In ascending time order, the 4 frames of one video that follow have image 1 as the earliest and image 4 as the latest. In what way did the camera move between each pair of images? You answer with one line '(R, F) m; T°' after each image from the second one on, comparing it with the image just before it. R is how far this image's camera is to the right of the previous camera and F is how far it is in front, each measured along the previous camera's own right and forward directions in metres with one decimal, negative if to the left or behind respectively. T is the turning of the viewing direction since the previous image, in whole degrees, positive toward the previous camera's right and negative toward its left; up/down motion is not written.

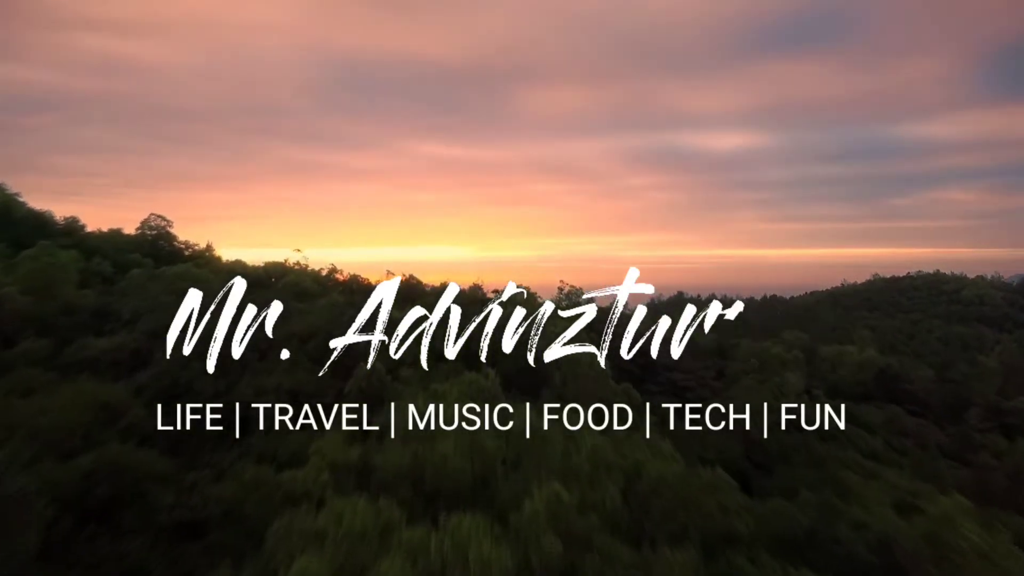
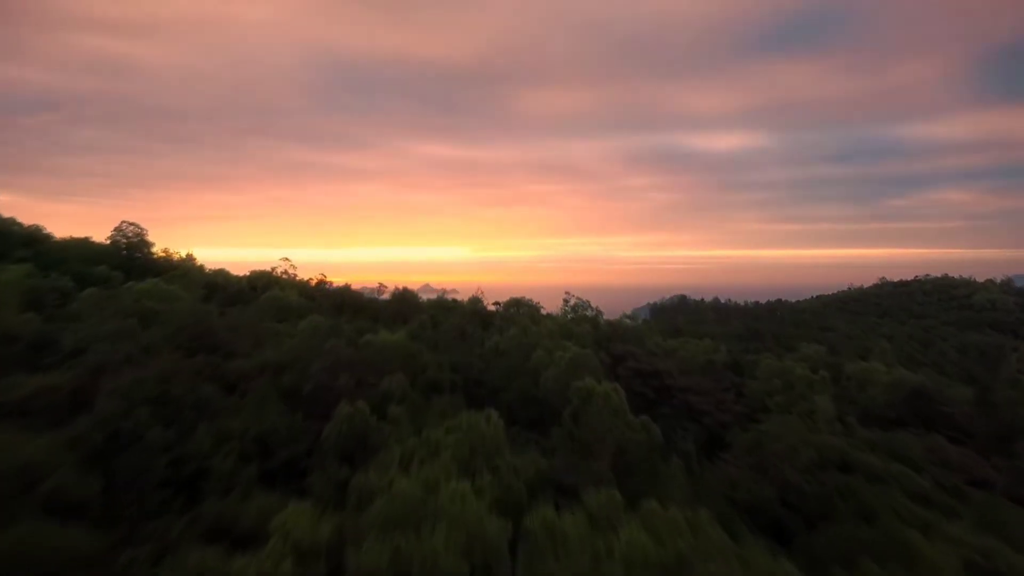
(-0.1, +1.1) m; 0°
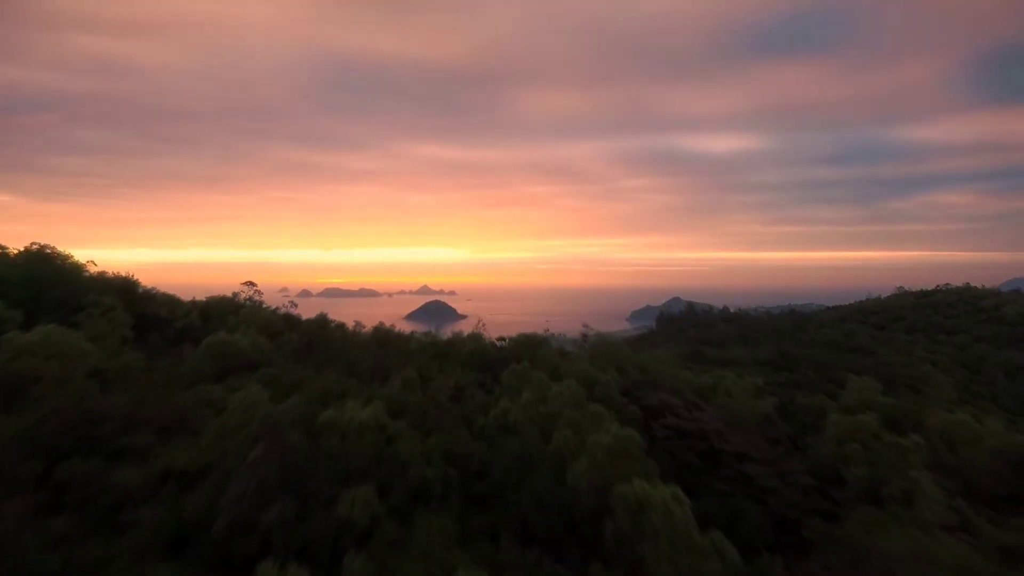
(-0.2, +2.6) m; 0°
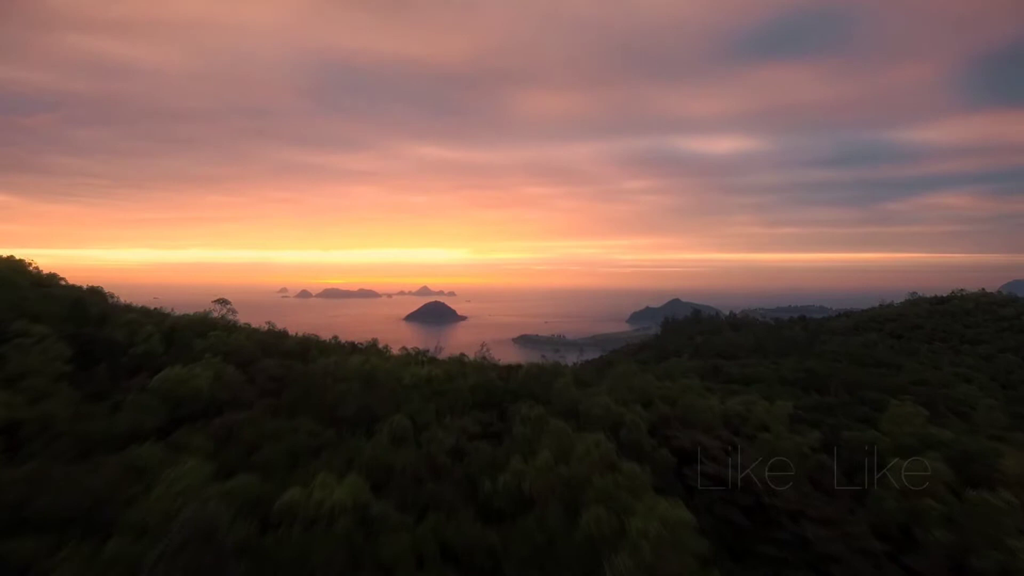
(-0.1, +1.6) m; 0°
